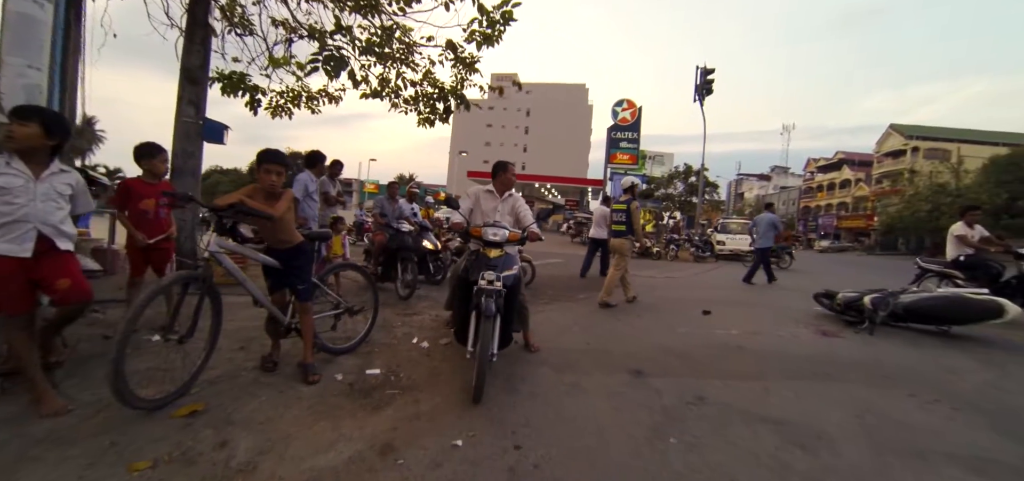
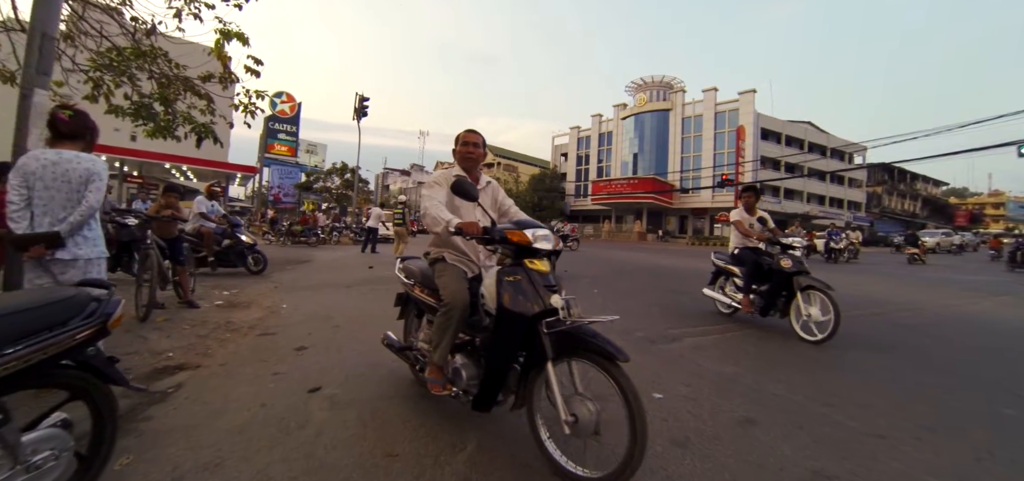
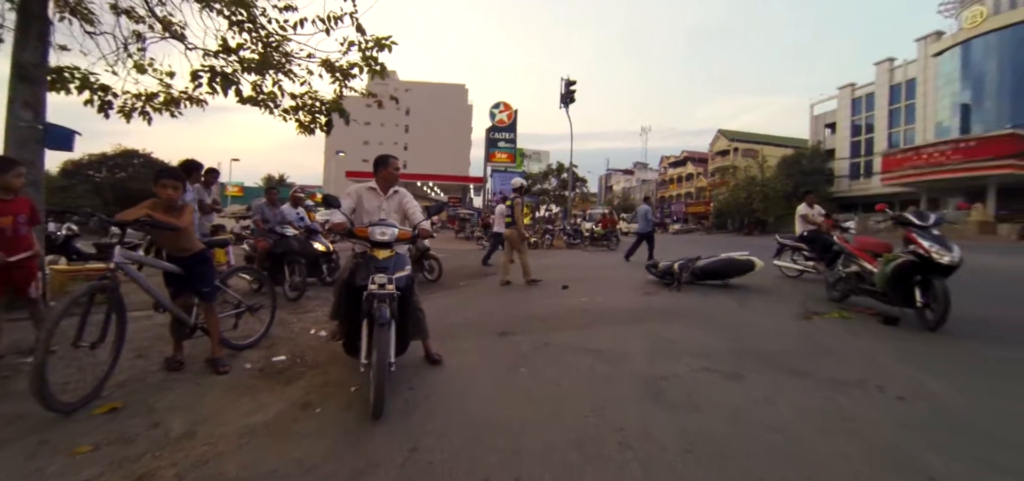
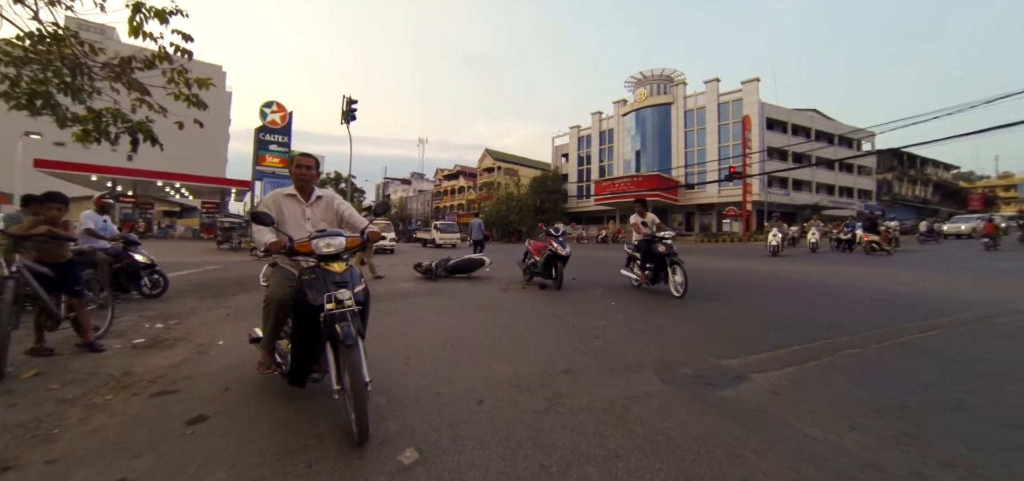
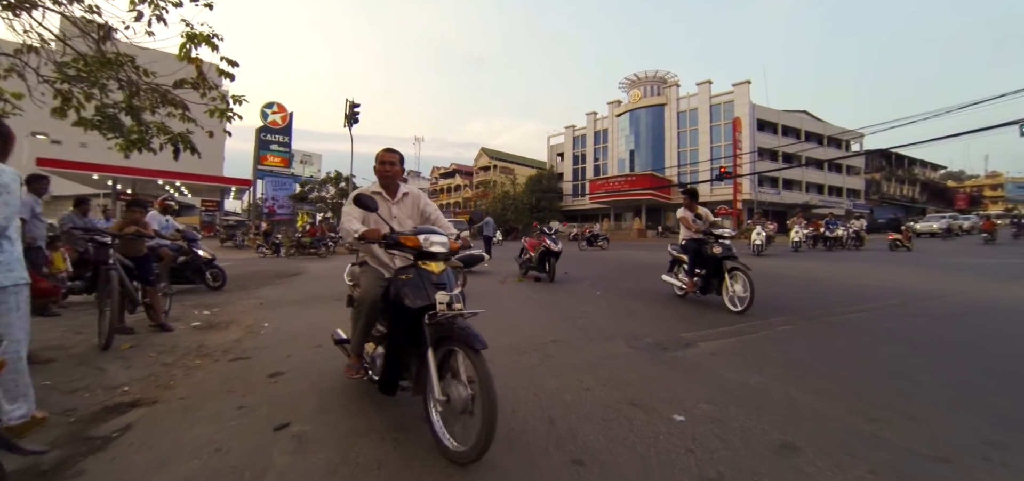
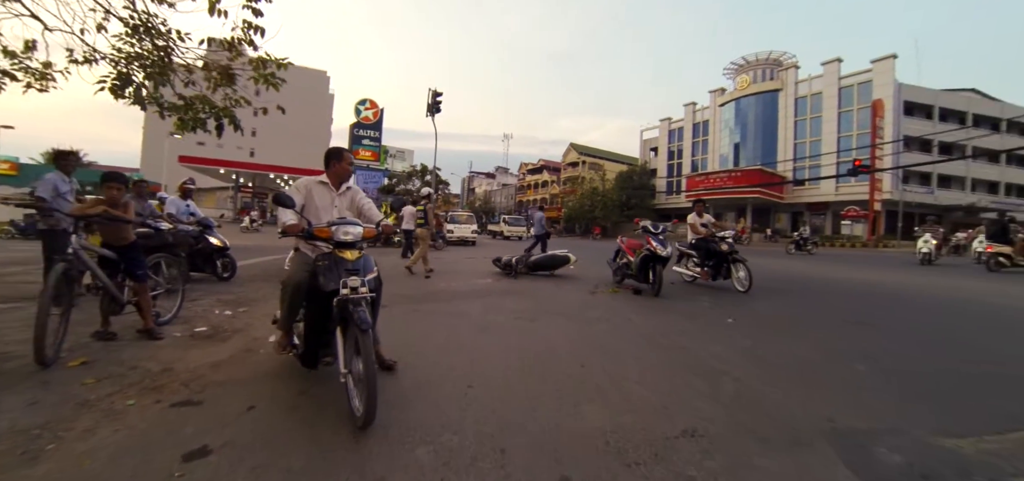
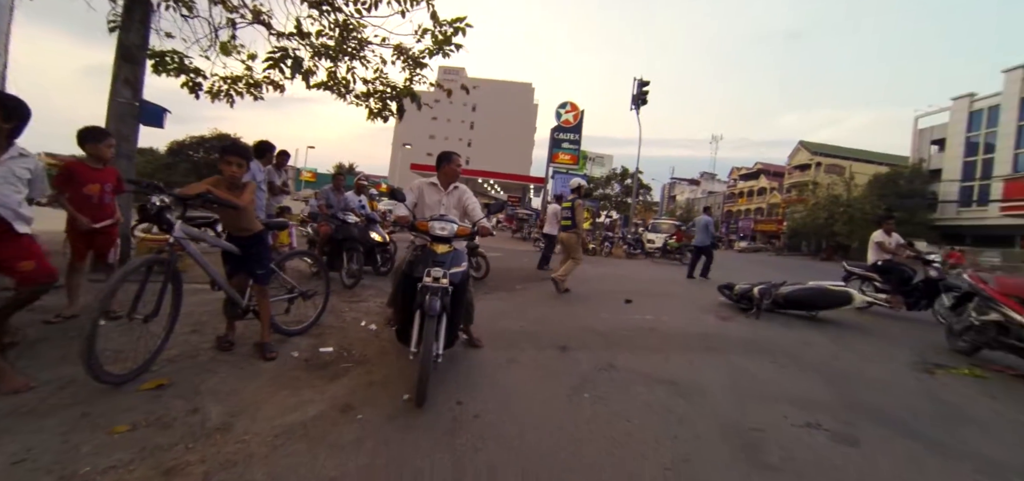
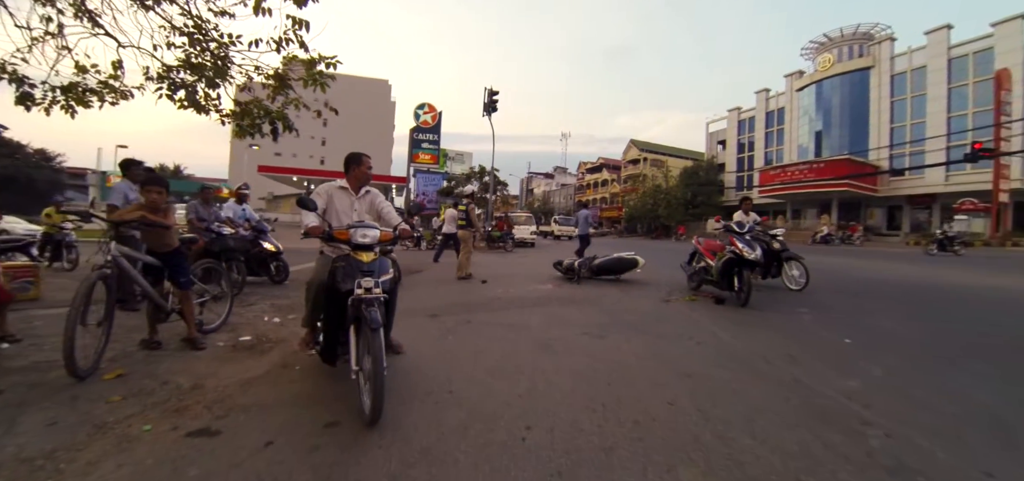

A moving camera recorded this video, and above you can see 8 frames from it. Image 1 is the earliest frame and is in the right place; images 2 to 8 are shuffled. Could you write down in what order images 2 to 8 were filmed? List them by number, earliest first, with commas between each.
7, 3, 8, 6, 4, 5, 2
